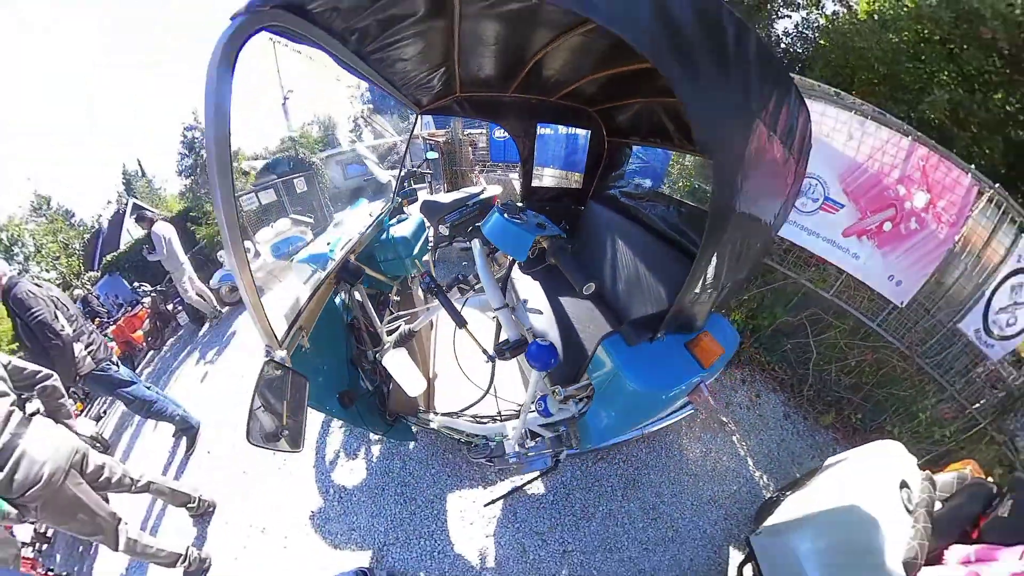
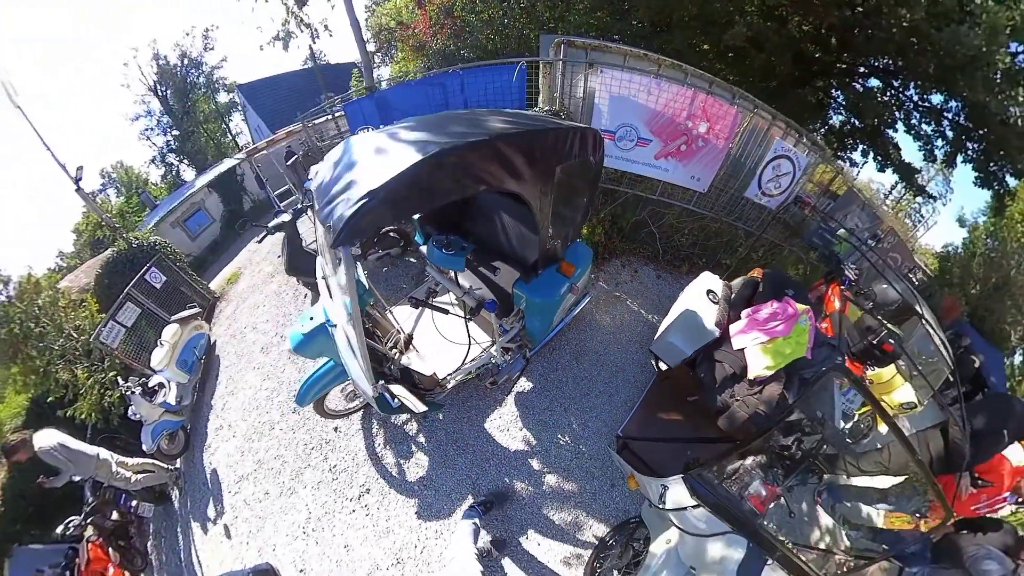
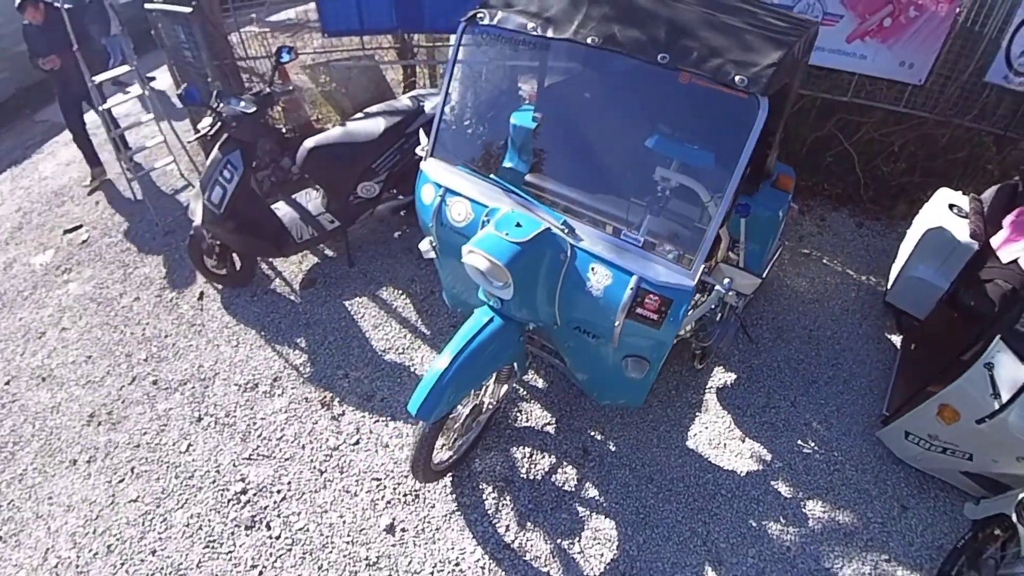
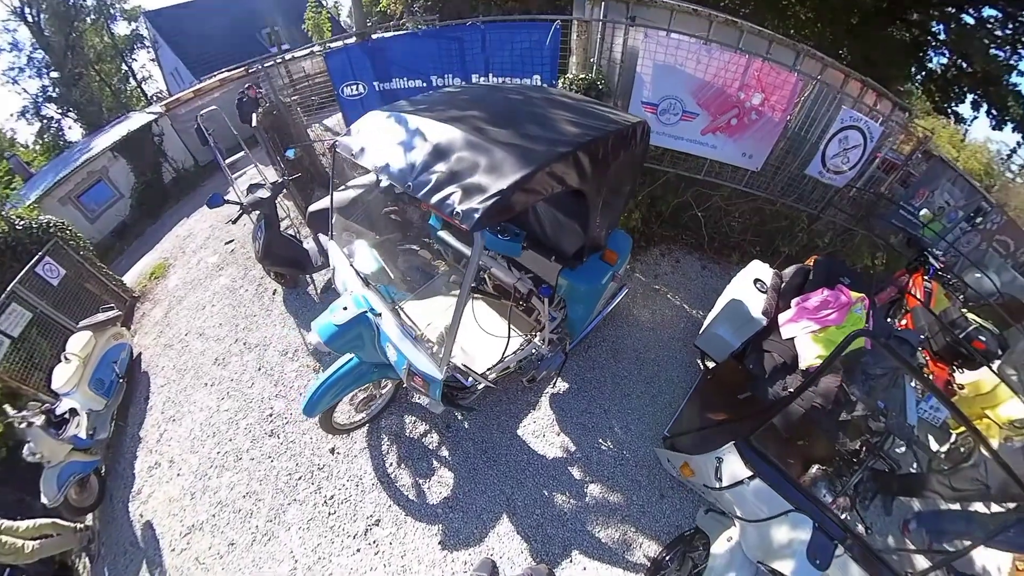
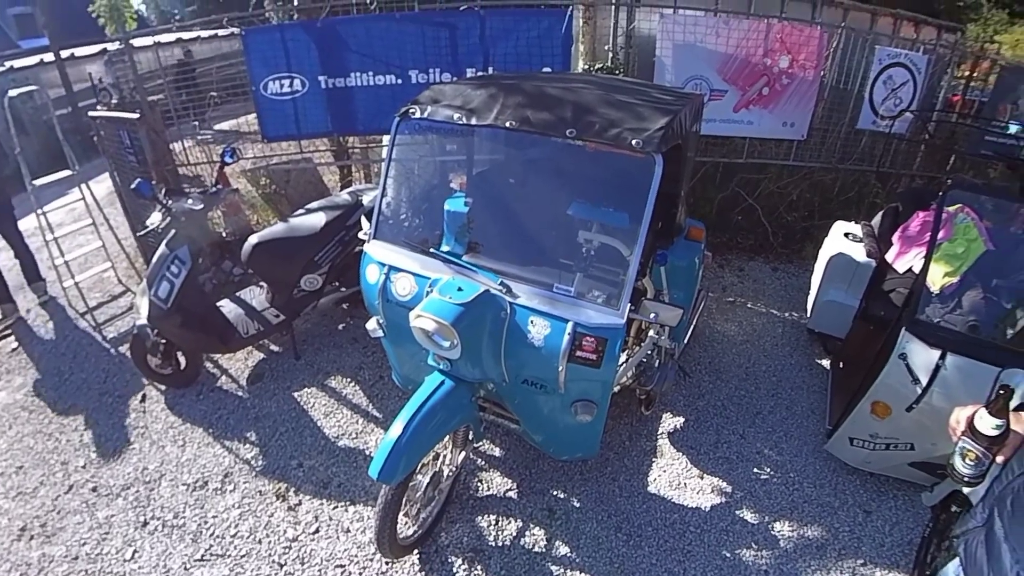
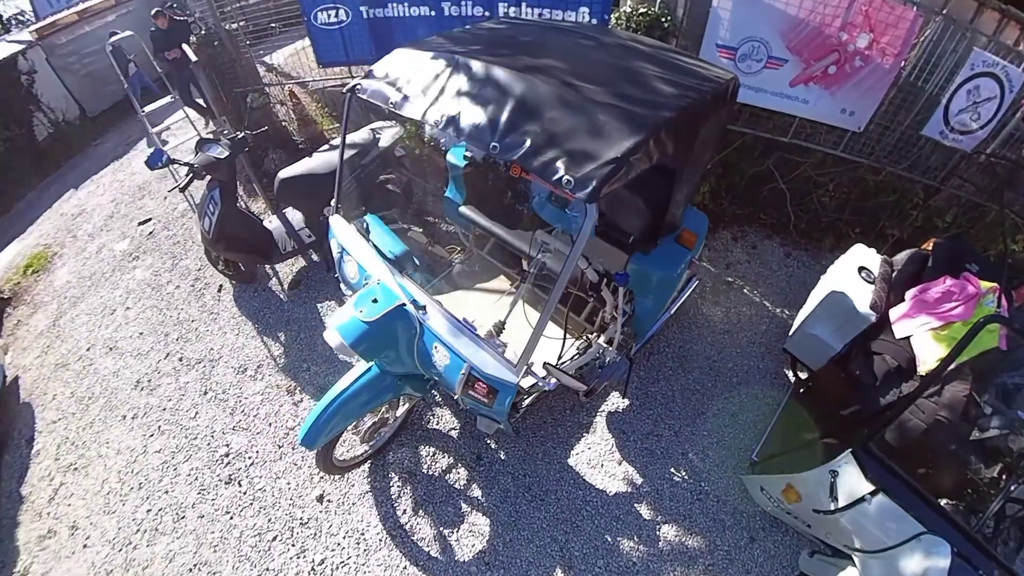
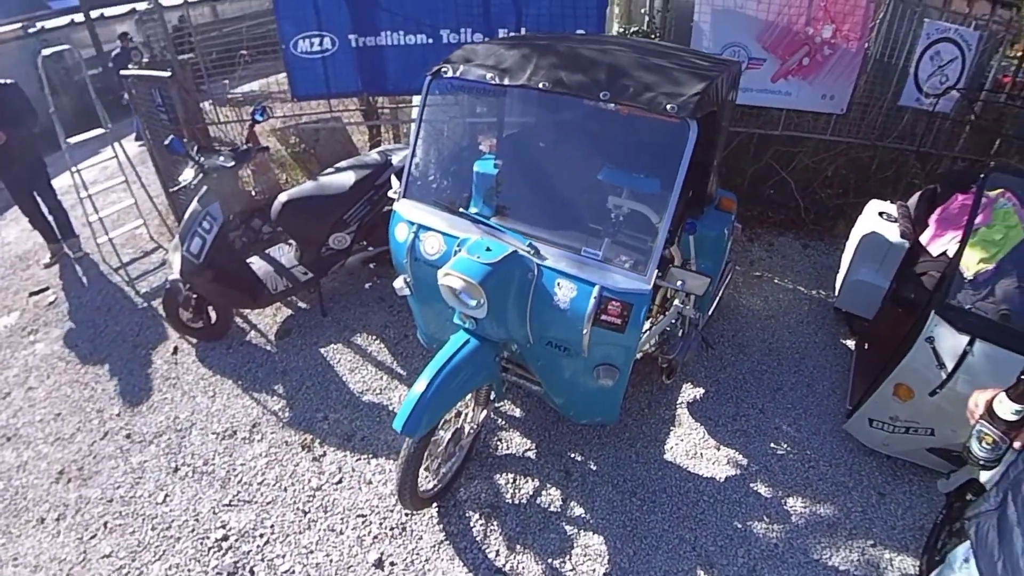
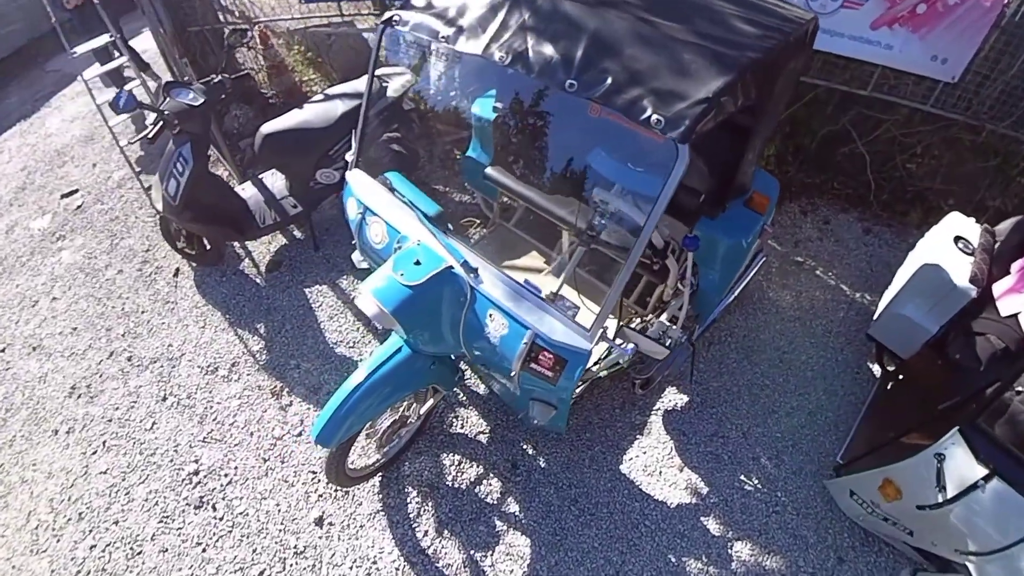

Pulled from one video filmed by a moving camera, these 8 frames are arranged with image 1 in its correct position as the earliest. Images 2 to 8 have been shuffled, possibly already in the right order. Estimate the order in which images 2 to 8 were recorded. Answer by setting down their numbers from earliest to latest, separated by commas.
2, 4, 6, 8, 3, 7, 5
